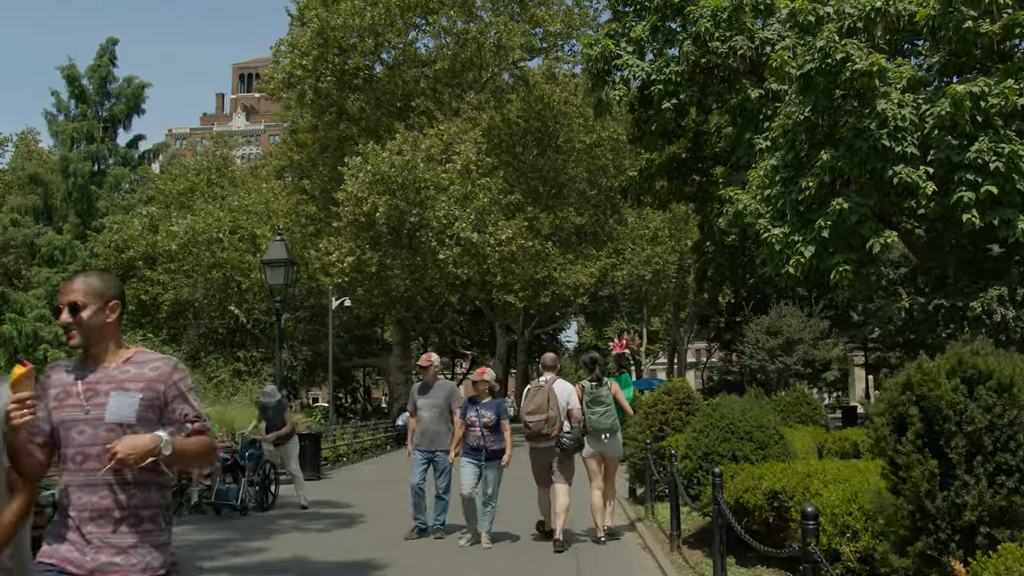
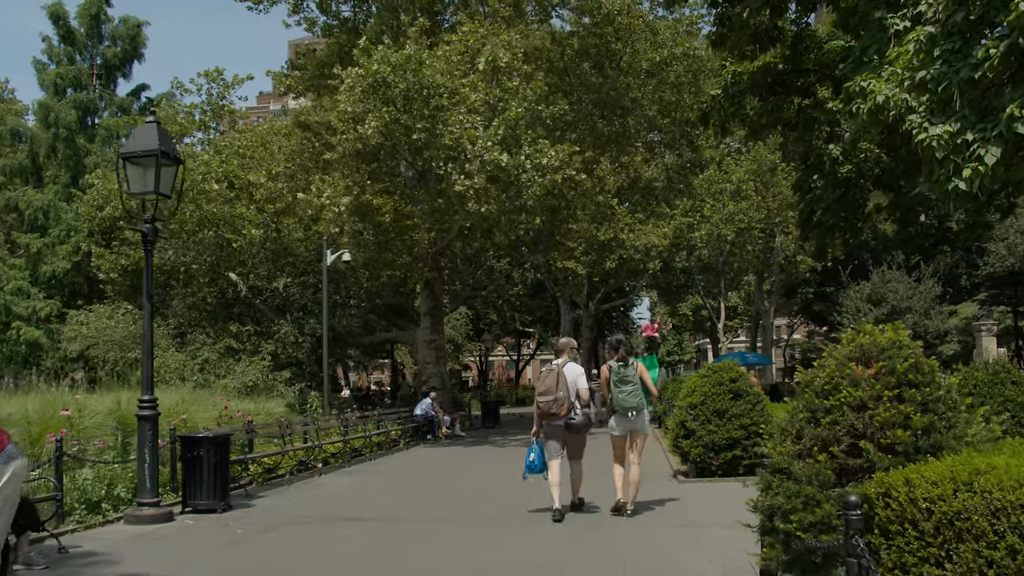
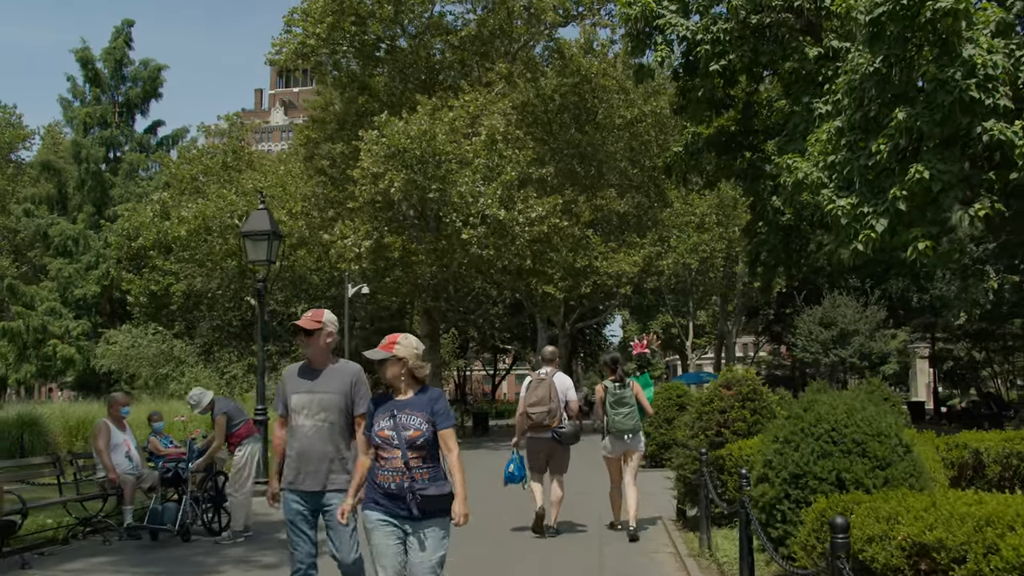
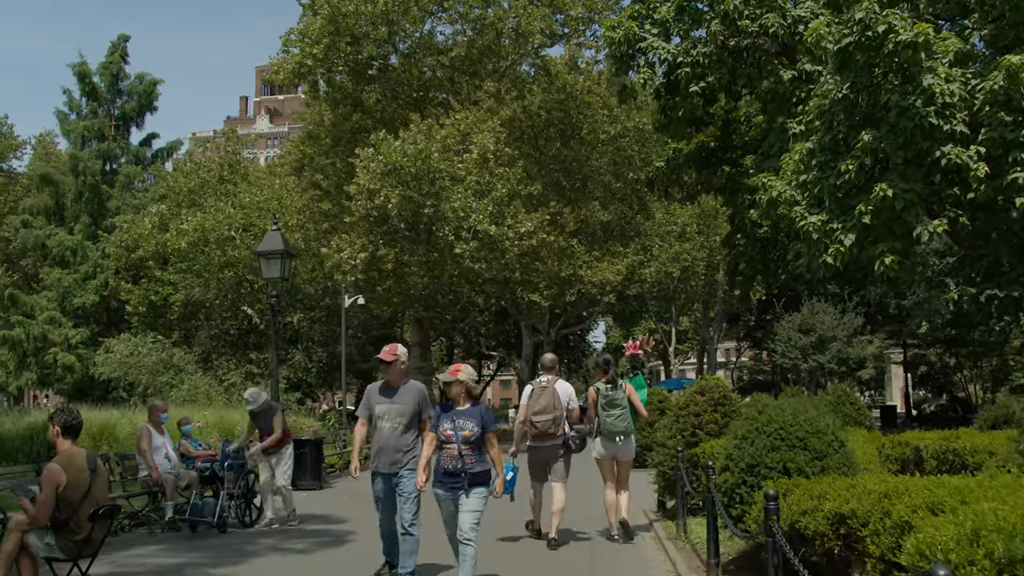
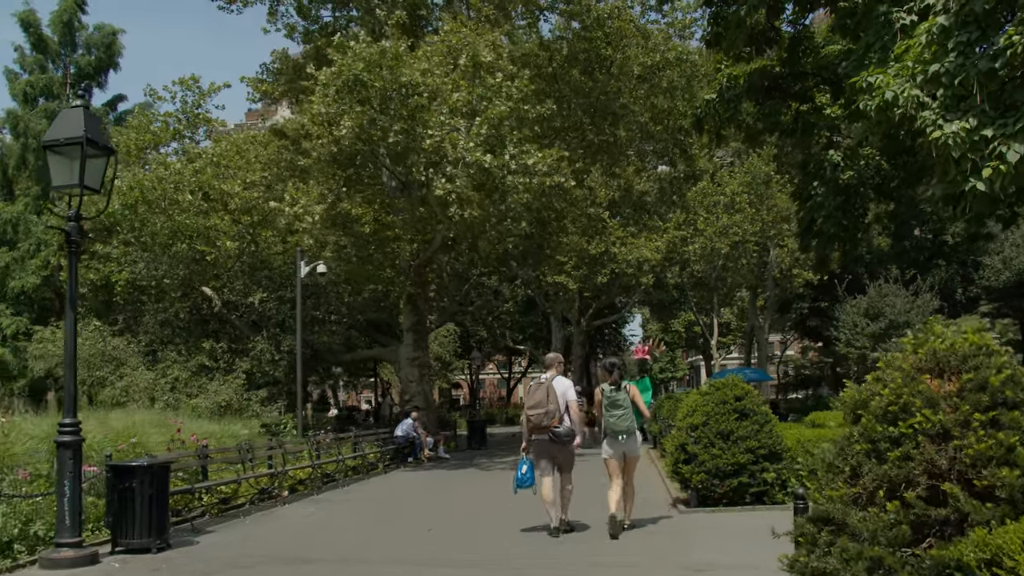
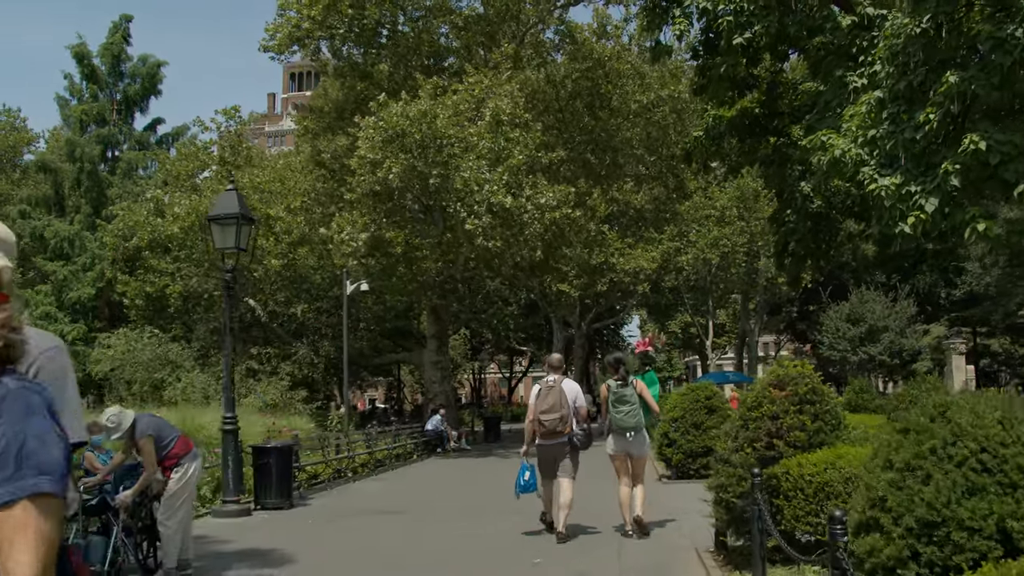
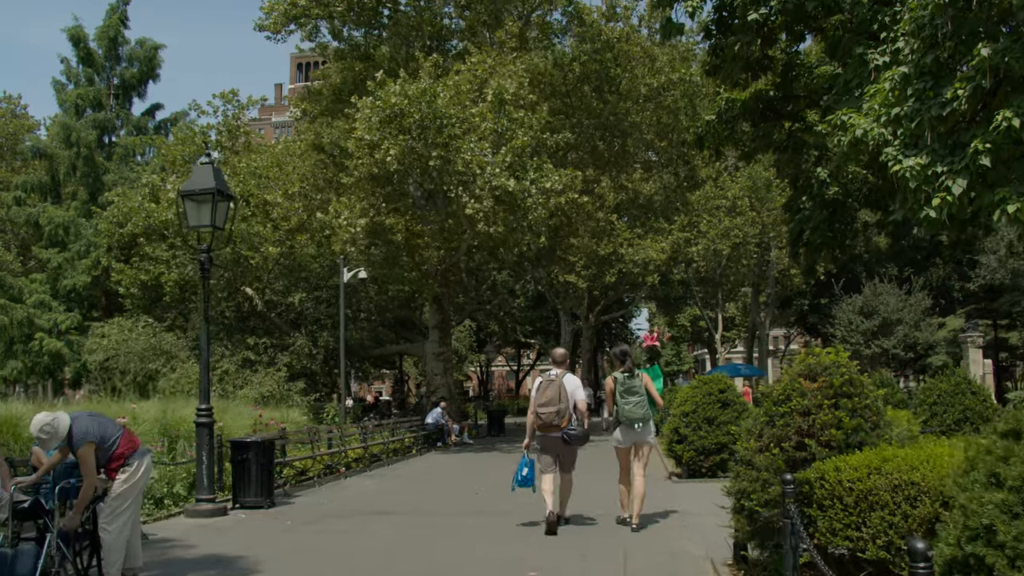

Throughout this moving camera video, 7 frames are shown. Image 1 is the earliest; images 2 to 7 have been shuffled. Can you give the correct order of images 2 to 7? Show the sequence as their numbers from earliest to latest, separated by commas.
4, 3, 6, 7, 2, 5
